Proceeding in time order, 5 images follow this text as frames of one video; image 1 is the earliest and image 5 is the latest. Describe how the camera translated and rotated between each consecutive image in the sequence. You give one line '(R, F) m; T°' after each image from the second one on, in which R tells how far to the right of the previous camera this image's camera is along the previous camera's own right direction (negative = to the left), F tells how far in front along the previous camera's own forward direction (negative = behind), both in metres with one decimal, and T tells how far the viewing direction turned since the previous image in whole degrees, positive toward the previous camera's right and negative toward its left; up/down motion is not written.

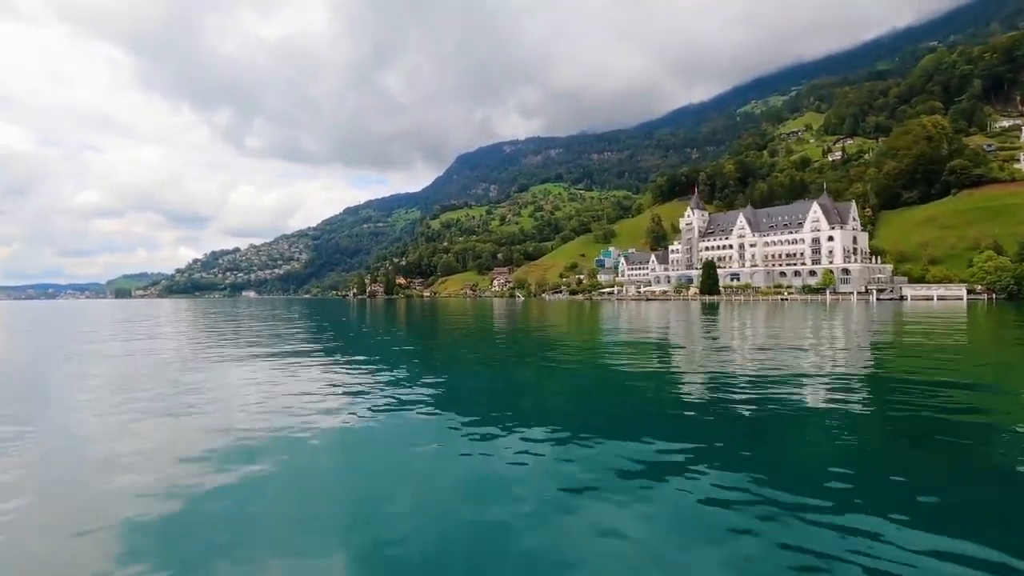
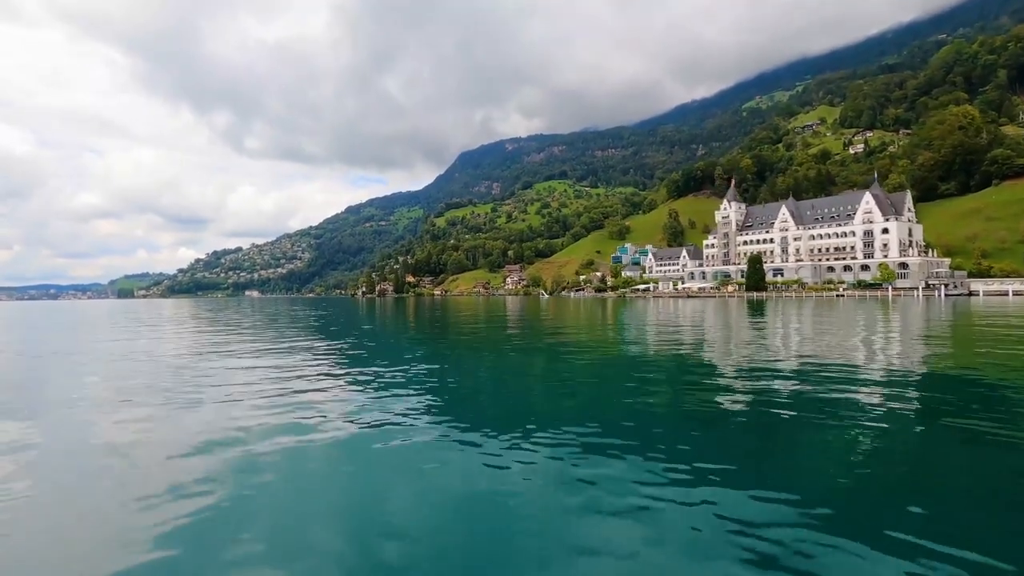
(-2.6, +2.9) m; 0°
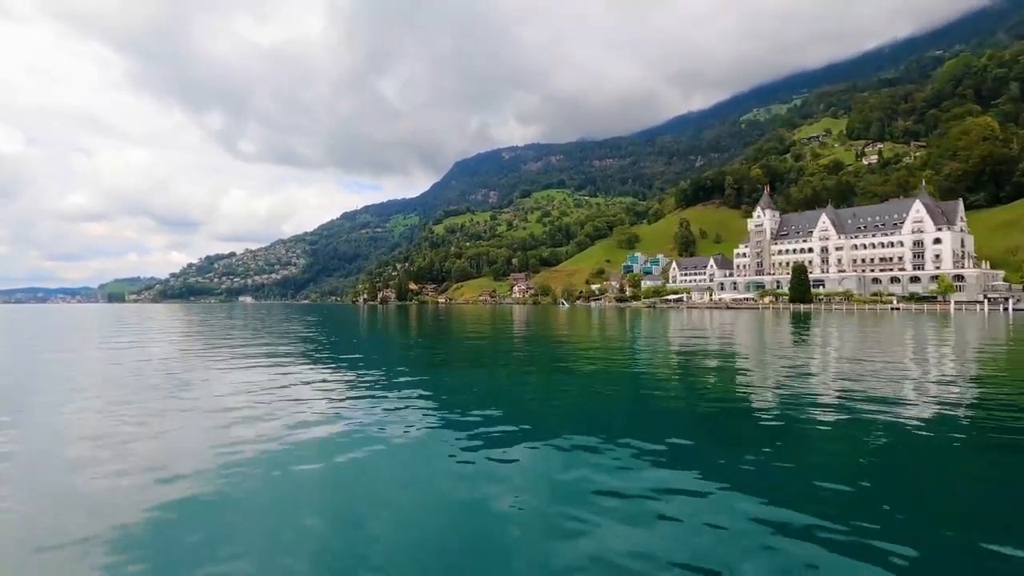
(-2.9, +2.8) m; +1°
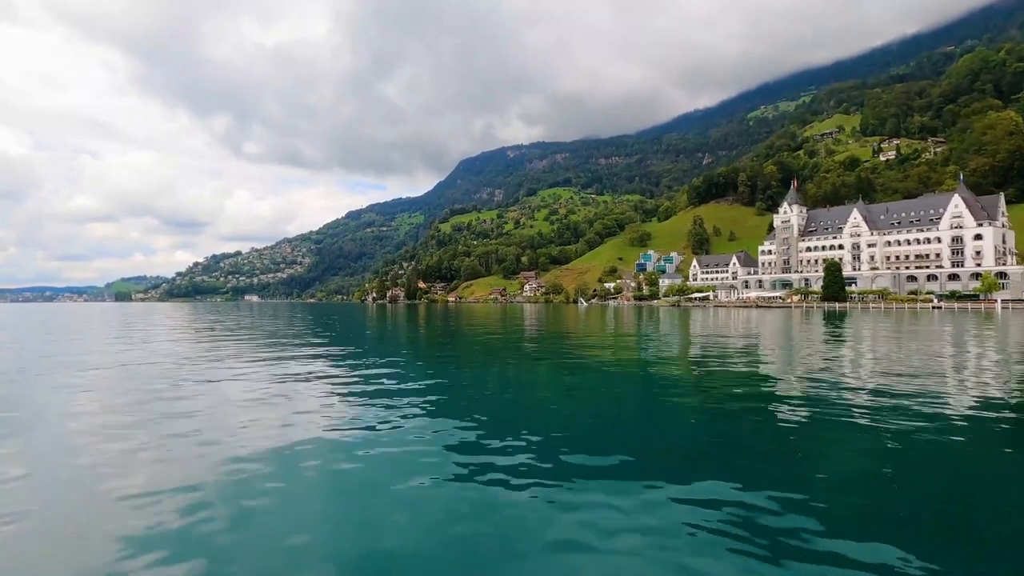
(-1.3, +1.5) m; 0°
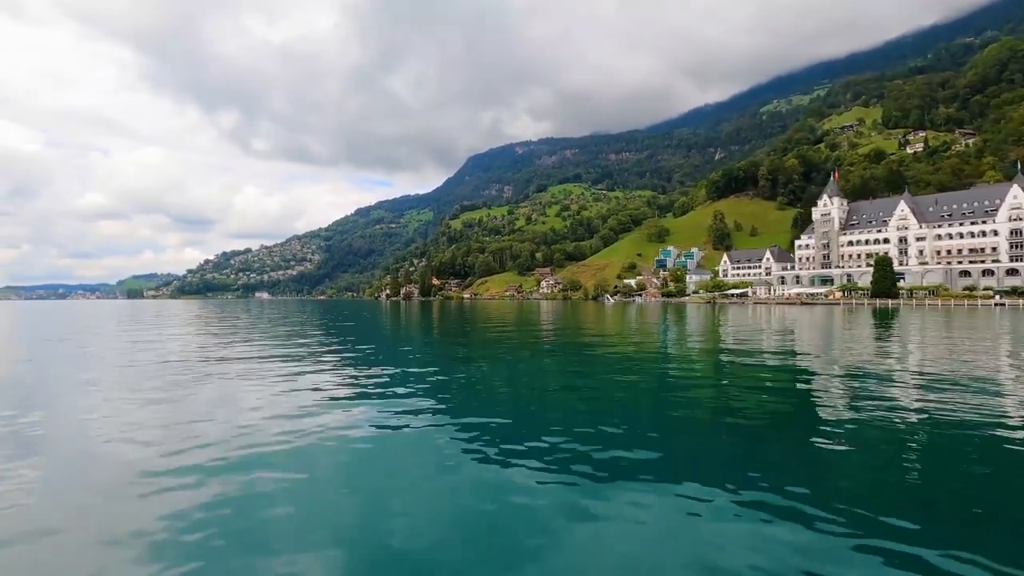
(-1.7, +1.9) m; -1°
